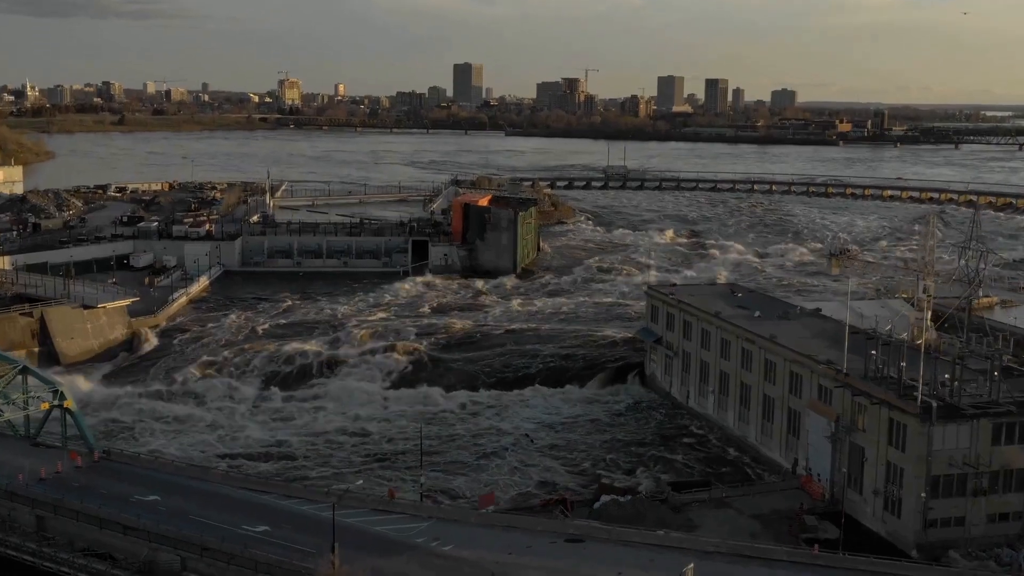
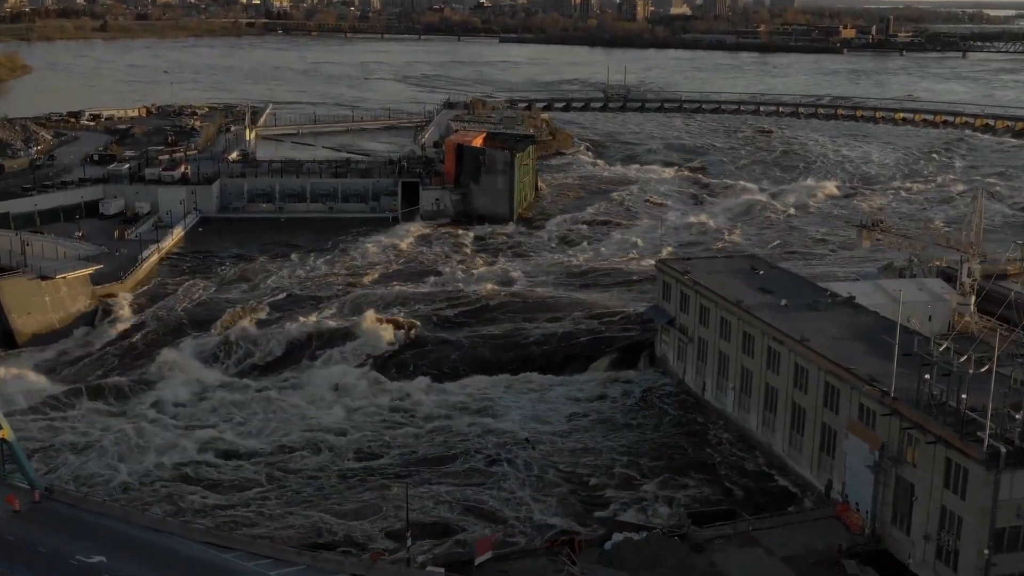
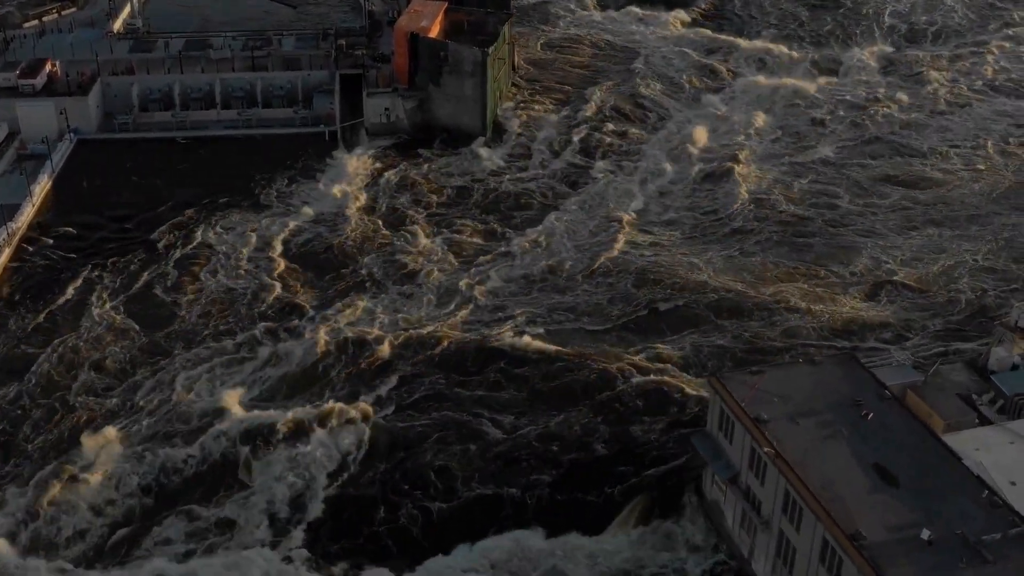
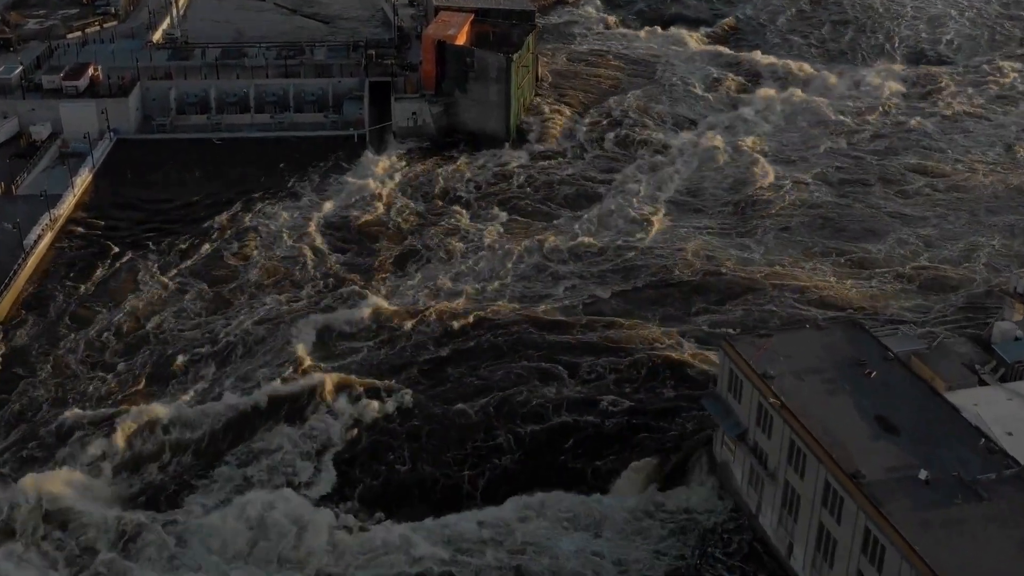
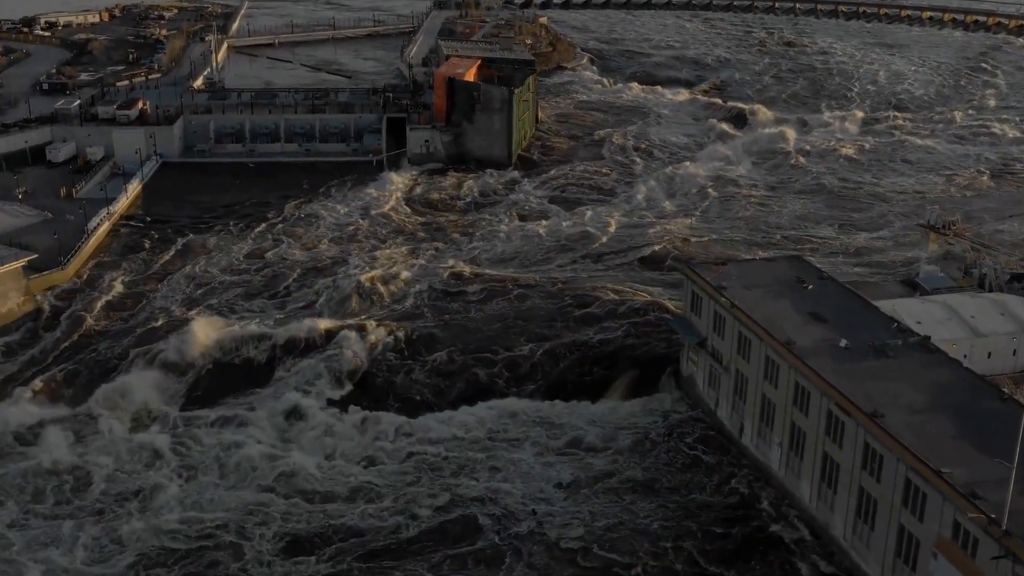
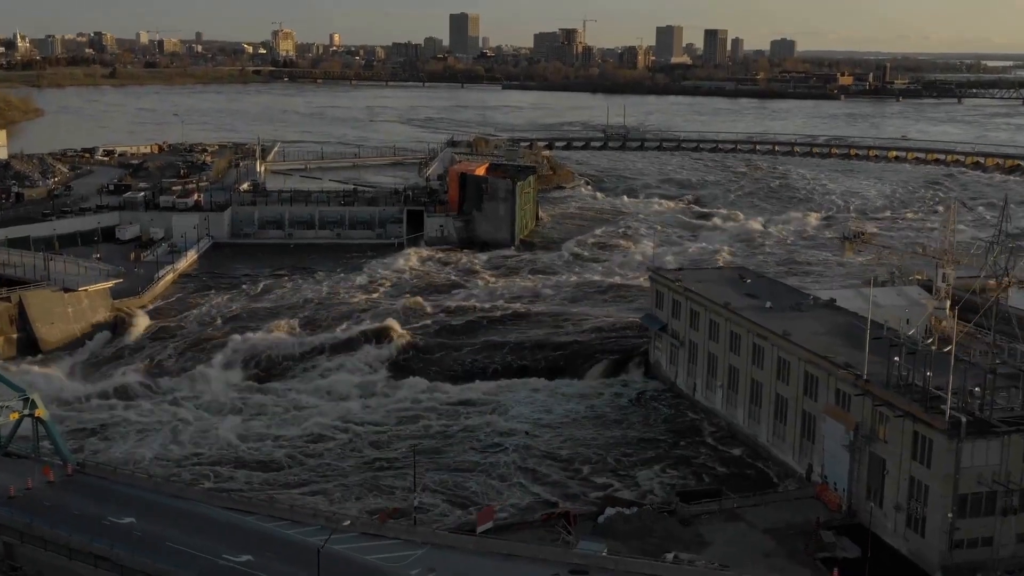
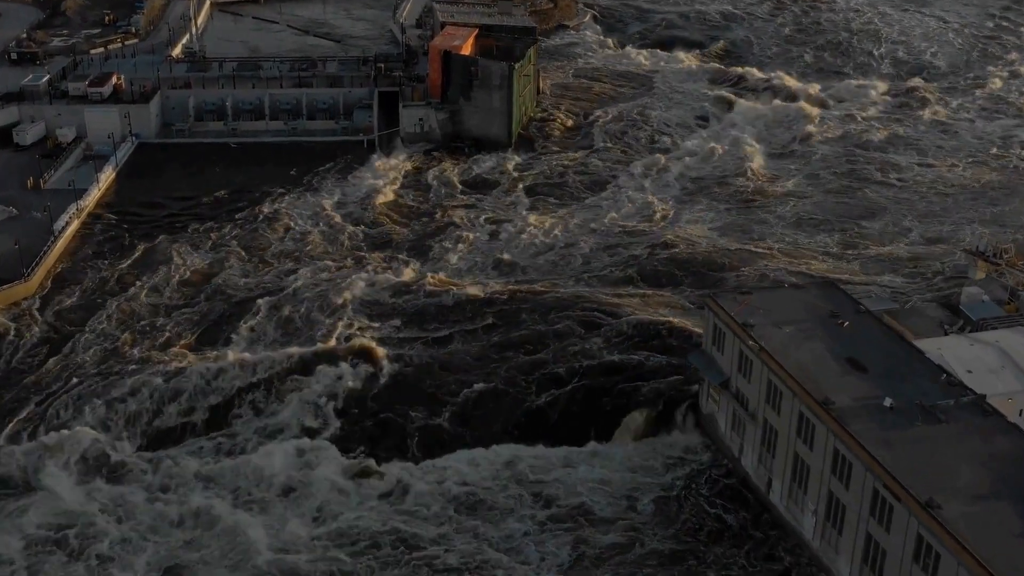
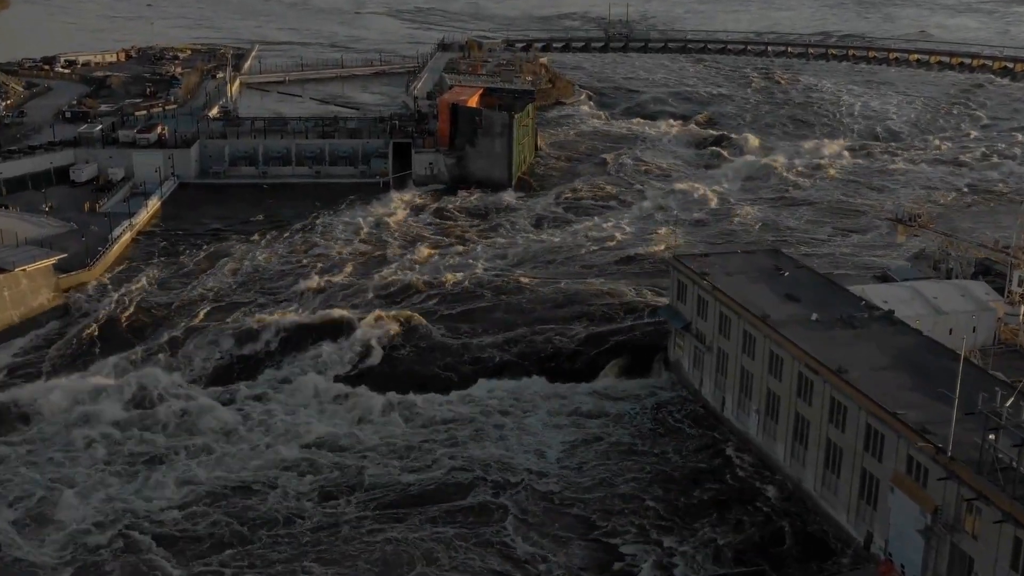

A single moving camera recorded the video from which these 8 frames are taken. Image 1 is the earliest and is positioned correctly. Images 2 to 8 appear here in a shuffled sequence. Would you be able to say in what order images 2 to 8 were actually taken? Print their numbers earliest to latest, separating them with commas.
6, 2, 8, 5, 7, 4, 3
